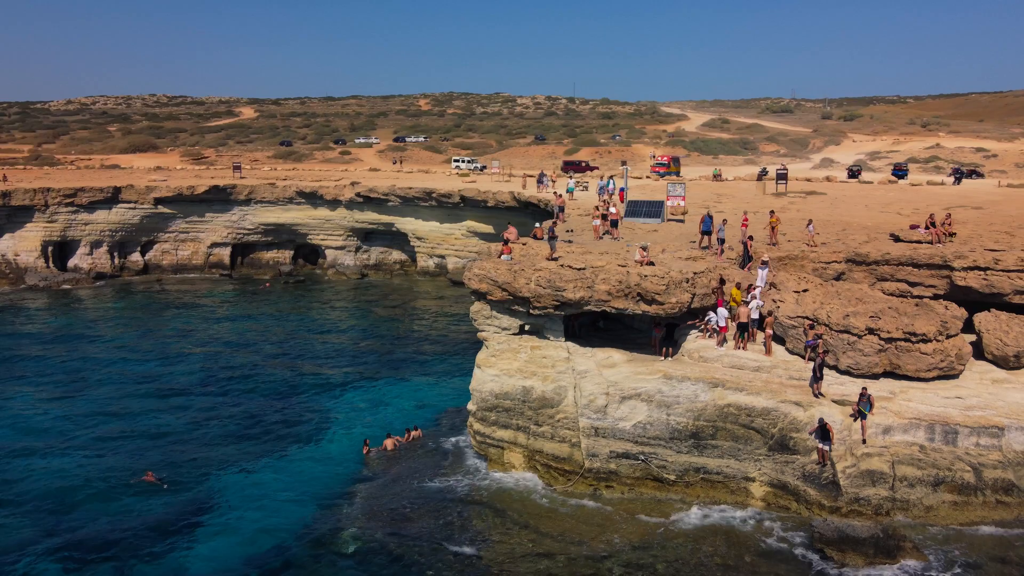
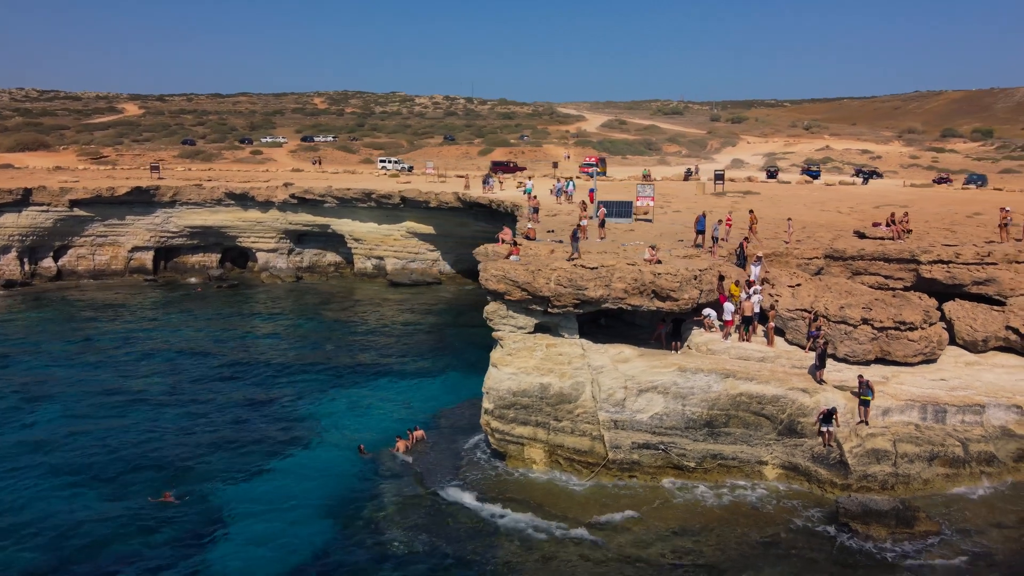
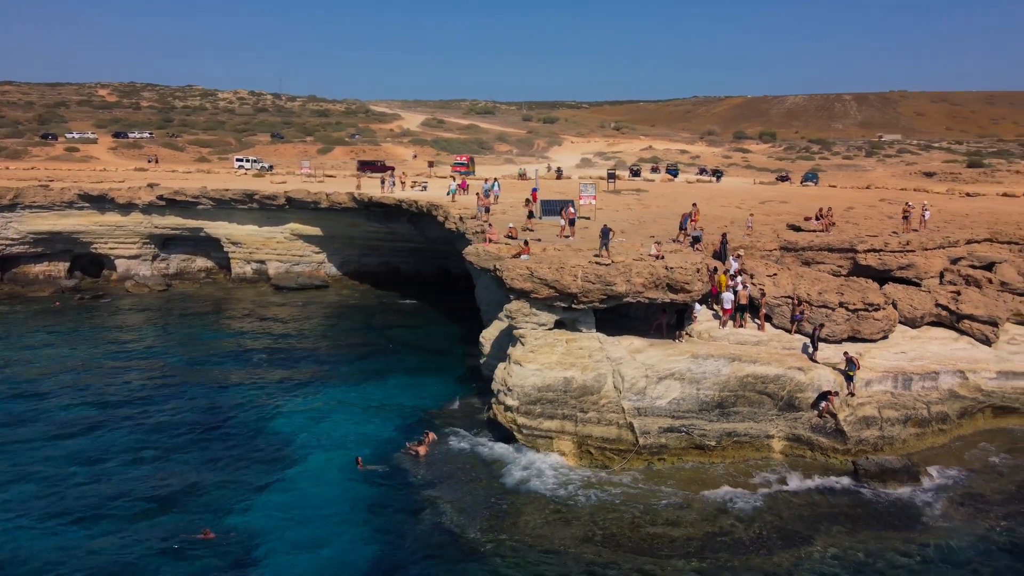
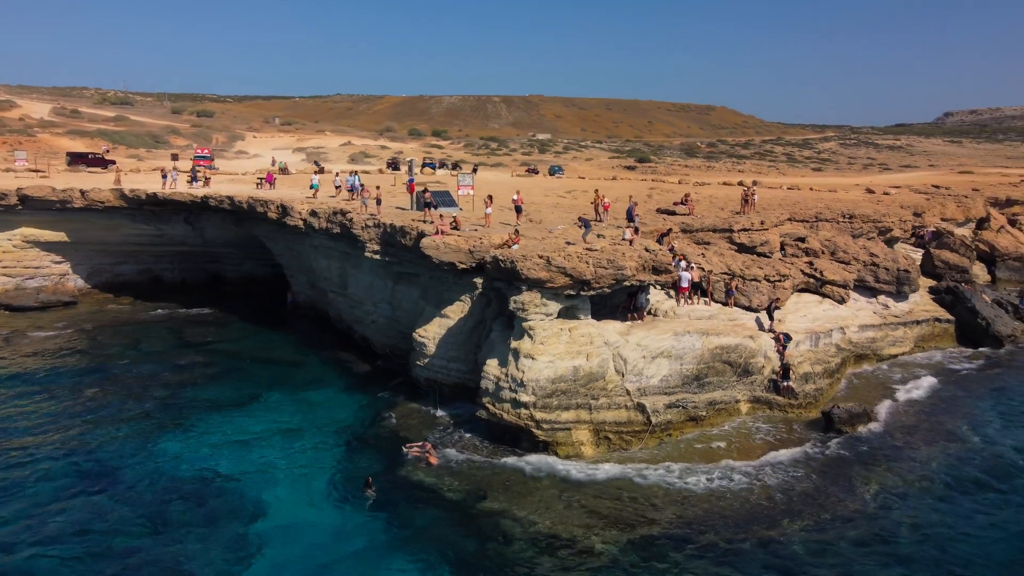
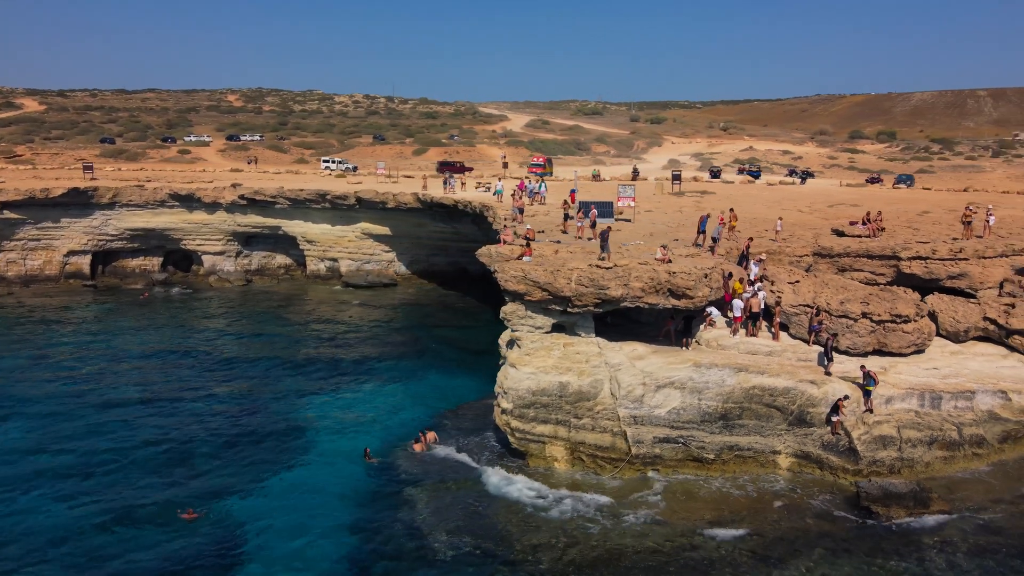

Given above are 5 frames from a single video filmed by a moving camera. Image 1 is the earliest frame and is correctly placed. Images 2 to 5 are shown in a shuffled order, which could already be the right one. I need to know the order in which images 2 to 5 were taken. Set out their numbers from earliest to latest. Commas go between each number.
2, 5, 3, 4
